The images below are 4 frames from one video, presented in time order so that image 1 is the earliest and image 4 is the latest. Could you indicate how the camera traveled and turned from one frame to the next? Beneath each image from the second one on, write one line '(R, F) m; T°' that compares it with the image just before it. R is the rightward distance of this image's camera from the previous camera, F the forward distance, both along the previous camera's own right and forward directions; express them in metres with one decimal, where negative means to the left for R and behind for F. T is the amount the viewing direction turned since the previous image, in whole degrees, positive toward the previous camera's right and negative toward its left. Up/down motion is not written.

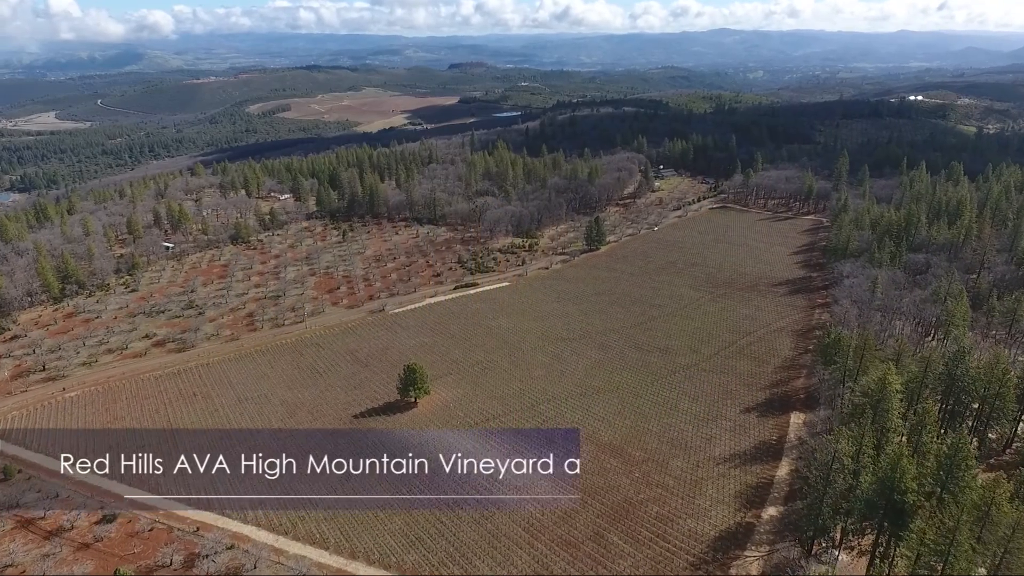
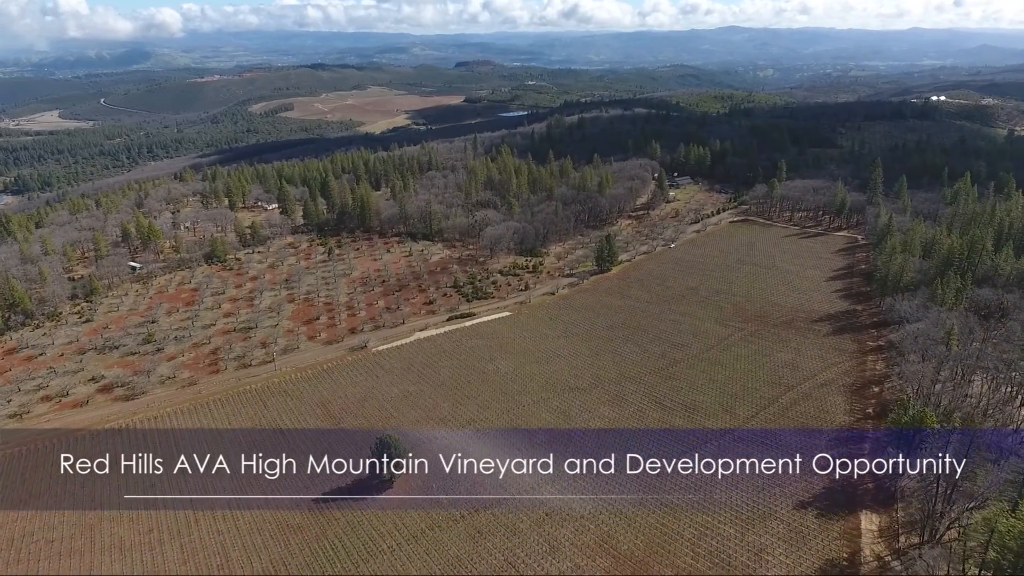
(+0.6, +7.3) m; -1°
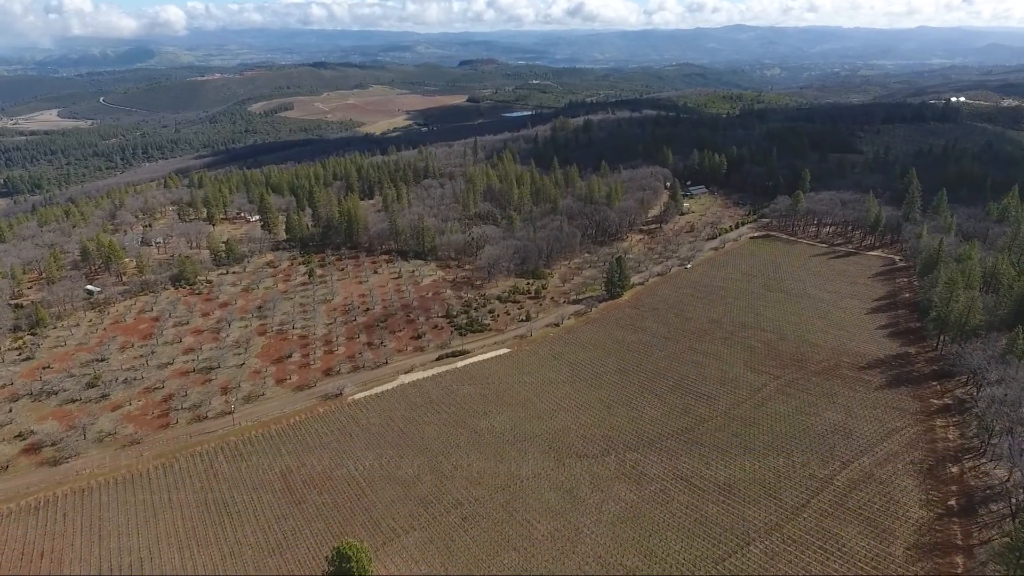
(+0.4, +7.0) m; 0°
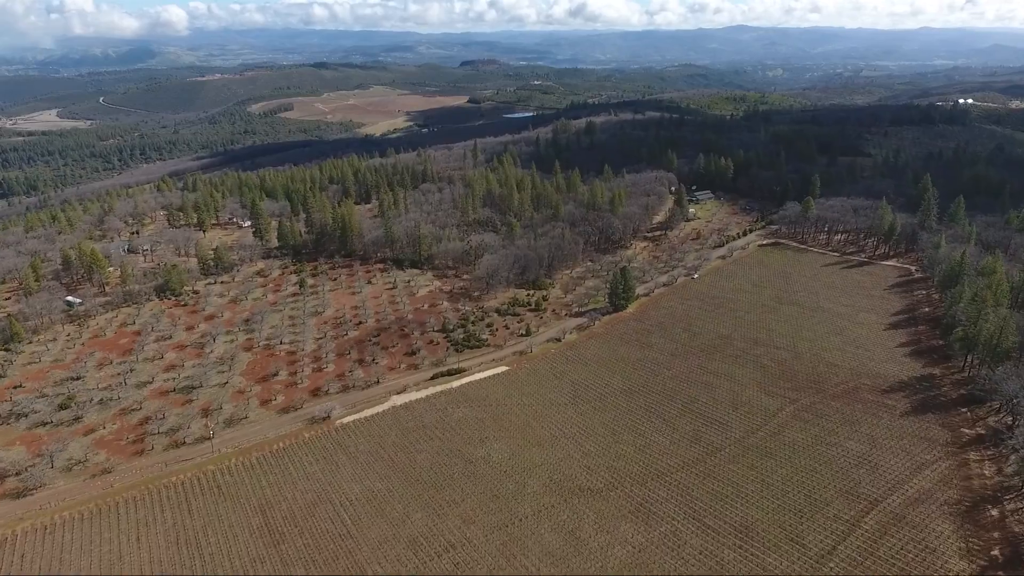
(+0.2, +2.7) m; 0°
